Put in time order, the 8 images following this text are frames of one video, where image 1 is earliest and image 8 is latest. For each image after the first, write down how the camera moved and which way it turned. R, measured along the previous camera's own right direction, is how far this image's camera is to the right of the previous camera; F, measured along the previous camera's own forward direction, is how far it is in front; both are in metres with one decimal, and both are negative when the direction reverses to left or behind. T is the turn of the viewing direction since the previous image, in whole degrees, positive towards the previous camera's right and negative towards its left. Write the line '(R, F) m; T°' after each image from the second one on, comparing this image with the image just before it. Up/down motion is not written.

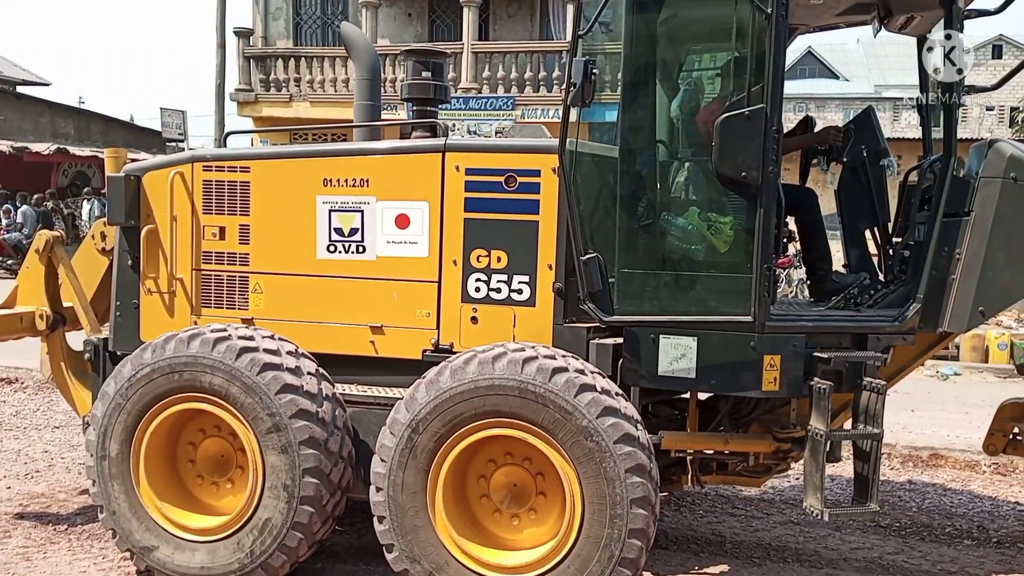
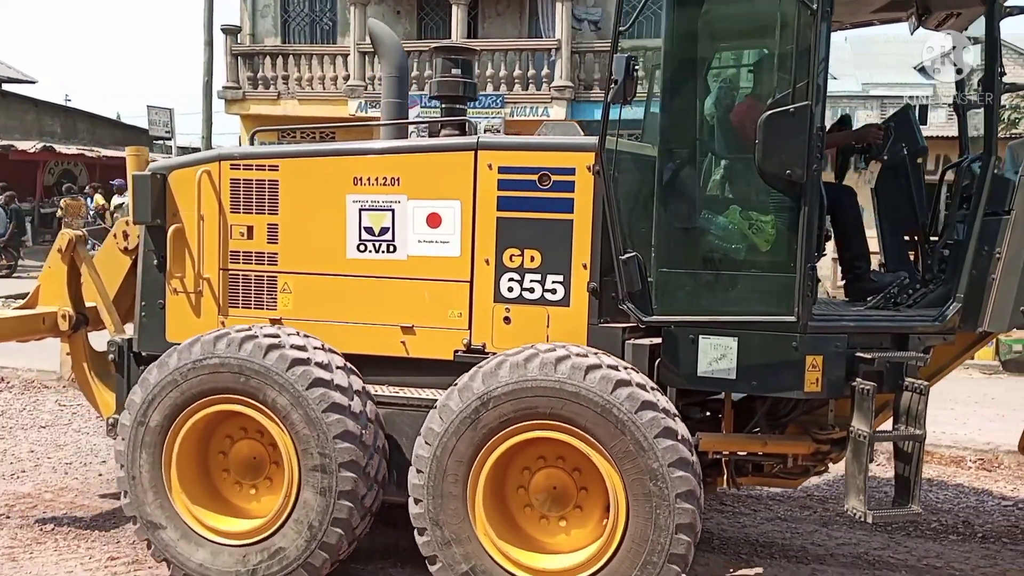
(-0.2, +0.1) m; 0°
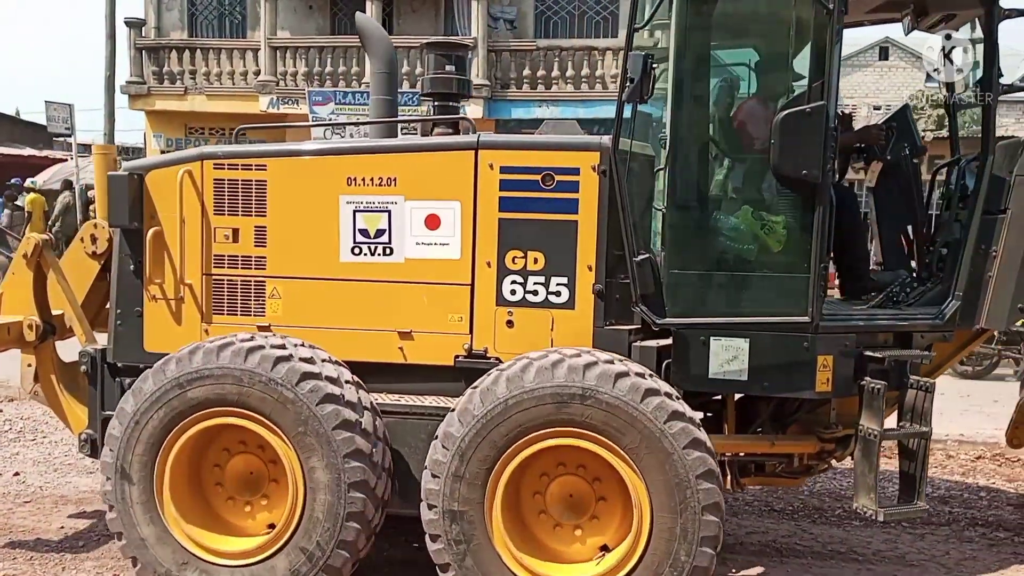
(-0.3, +0.1) m; +5°
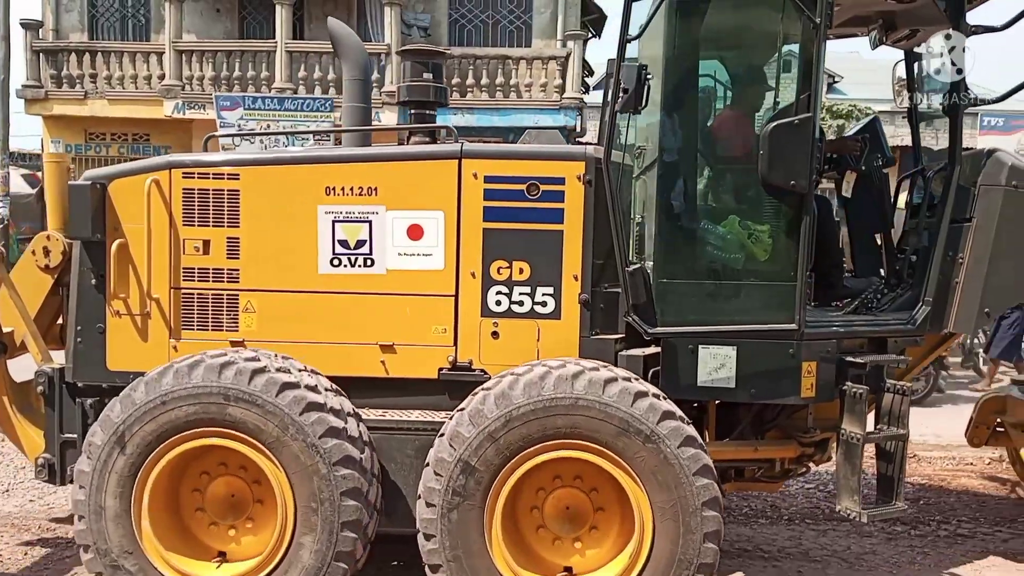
(-0.3, +0.1) m; +5°
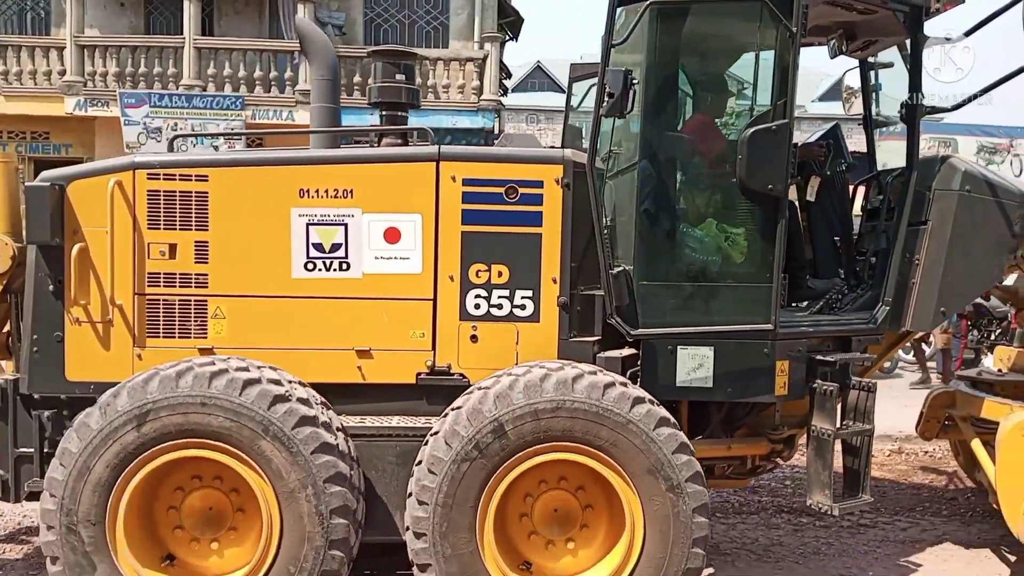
(-0.3, 0.0) m; +5°
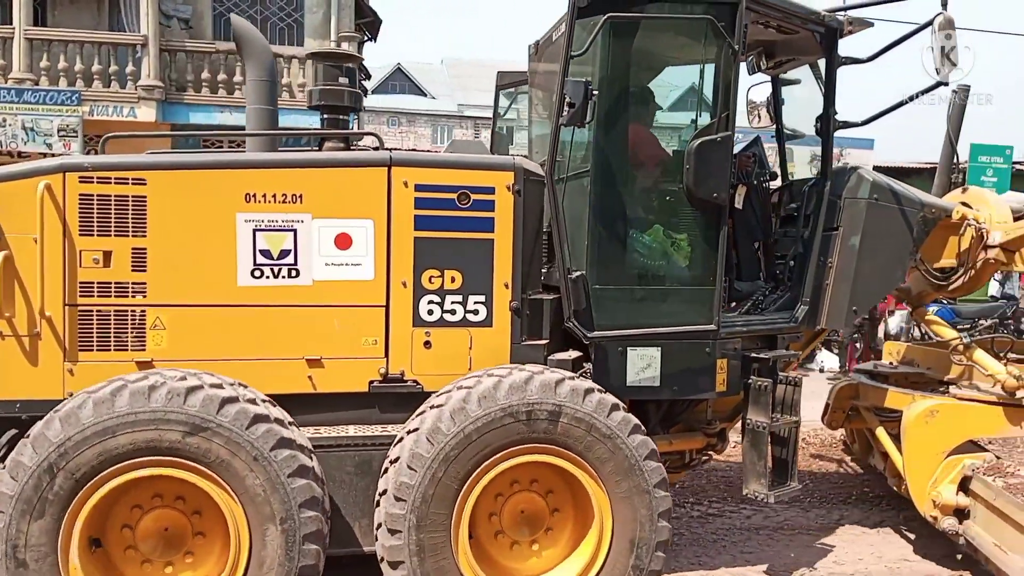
(-0.4, 0.0) m; +9°
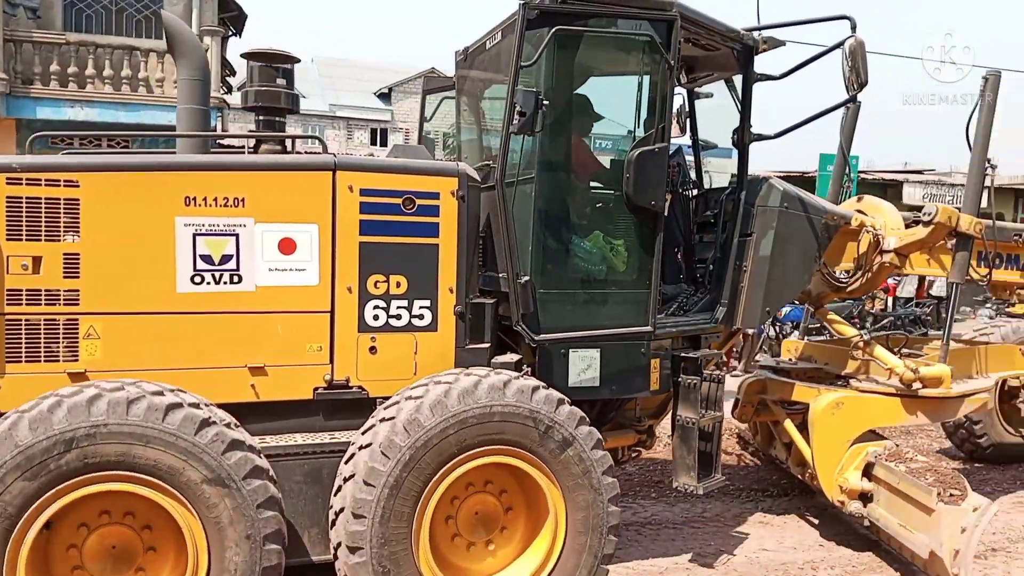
(-0.3, 0.0) m; +8°
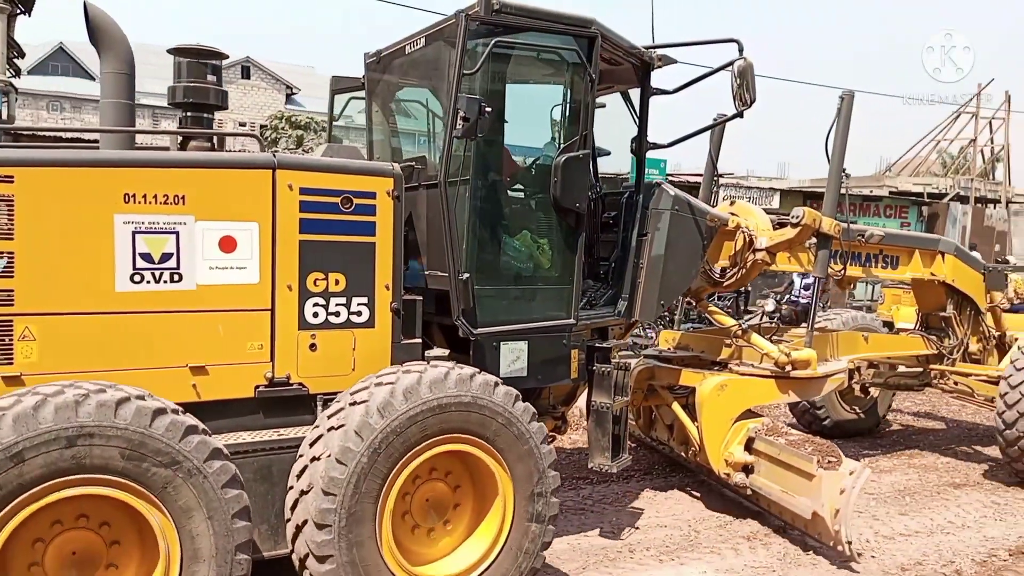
(-0.5, -0.2) m; +12°
